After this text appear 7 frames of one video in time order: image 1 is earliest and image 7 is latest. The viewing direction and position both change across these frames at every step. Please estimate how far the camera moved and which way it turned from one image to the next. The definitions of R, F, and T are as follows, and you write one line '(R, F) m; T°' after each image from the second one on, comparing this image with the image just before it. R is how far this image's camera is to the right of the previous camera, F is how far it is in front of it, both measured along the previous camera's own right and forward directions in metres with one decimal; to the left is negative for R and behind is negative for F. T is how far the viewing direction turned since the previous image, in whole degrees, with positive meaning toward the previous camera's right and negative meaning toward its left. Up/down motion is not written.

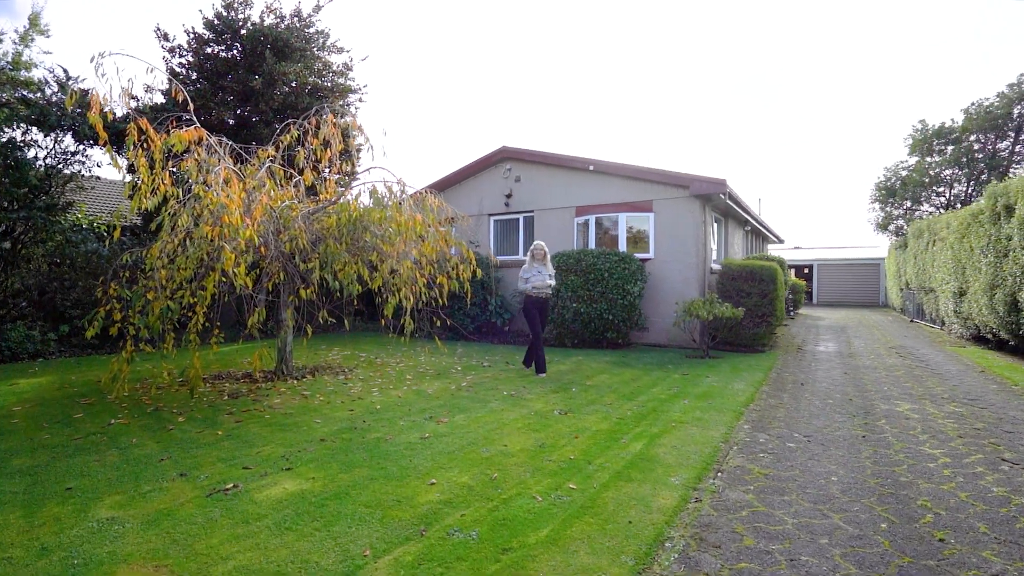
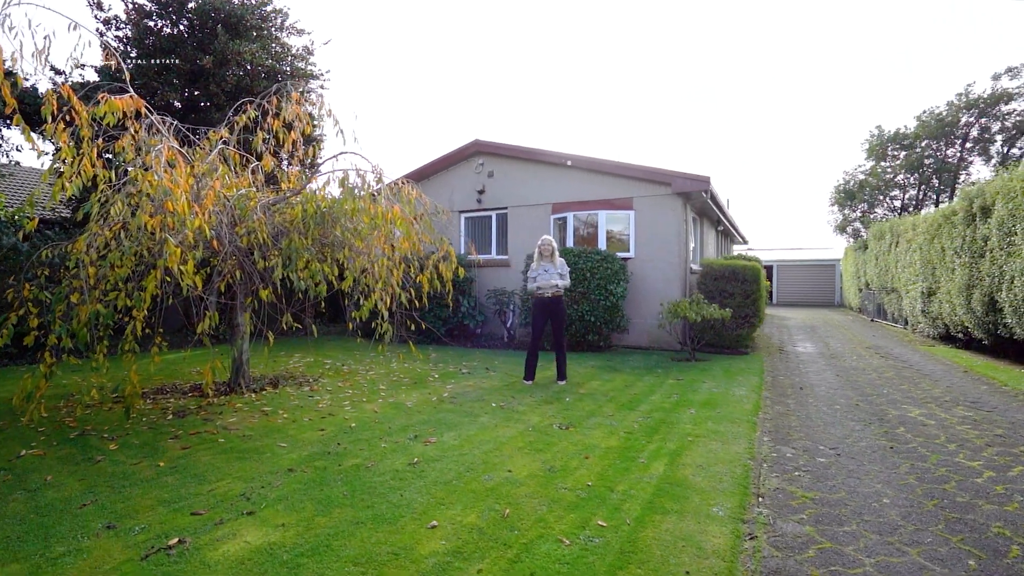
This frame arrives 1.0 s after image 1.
(-0.3, +0.6) m; +4°
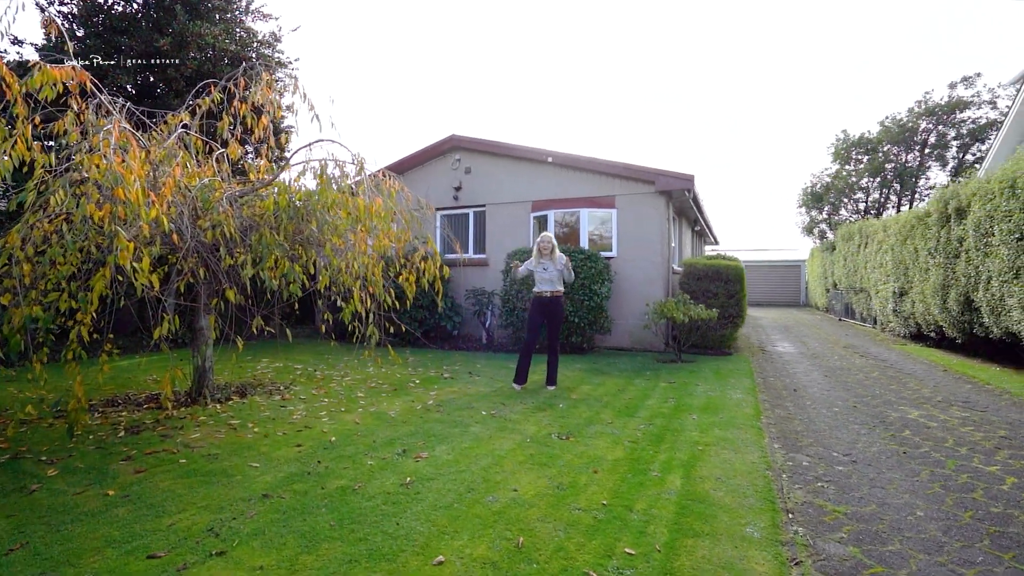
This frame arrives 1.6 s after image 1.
(-0.2, +0.4) m; +4°
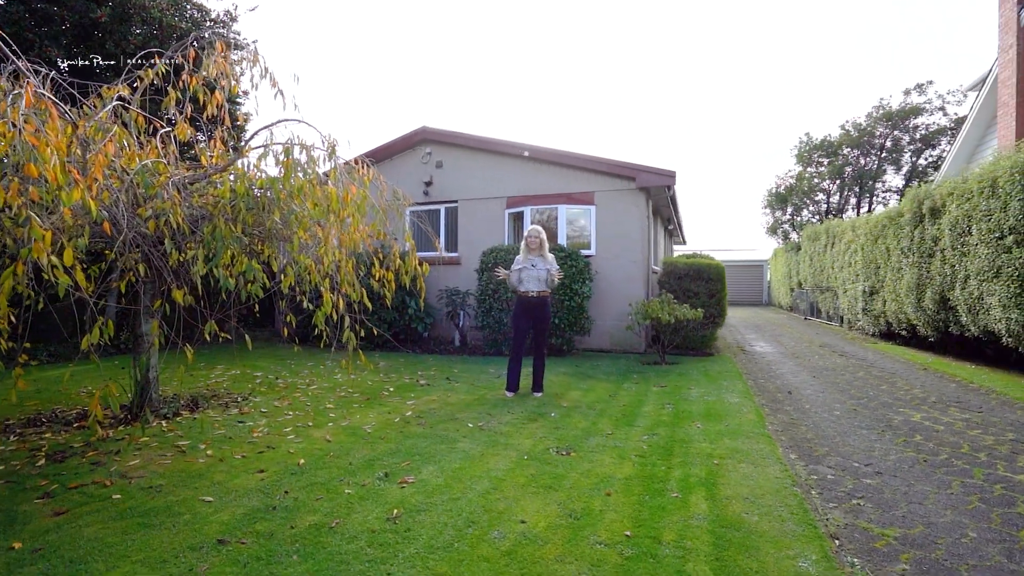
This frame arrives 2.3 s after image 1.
(-0.2, +0.5) m; +4°
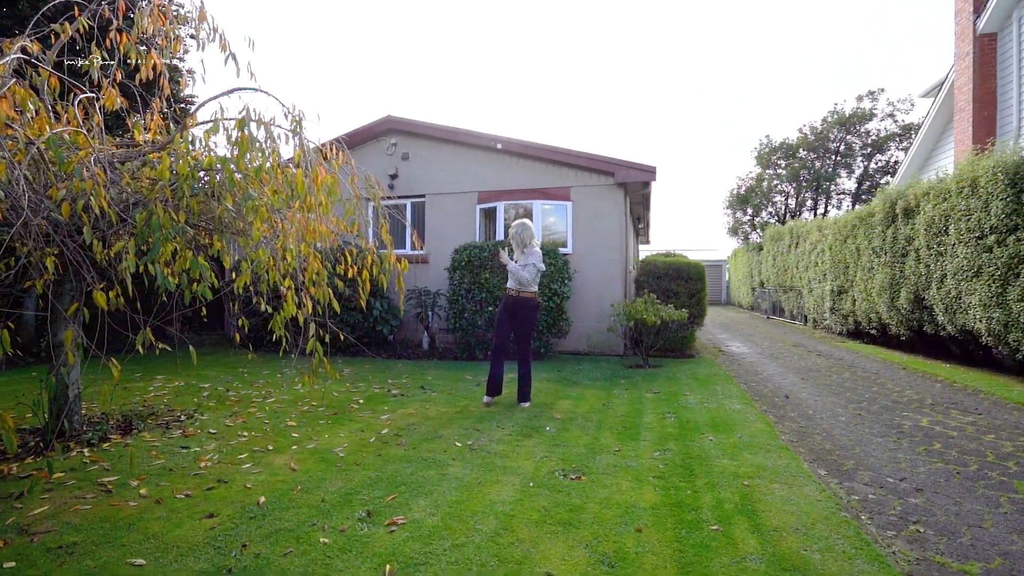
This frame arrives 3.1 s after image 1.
(-0.3, +0.5) m; +5°
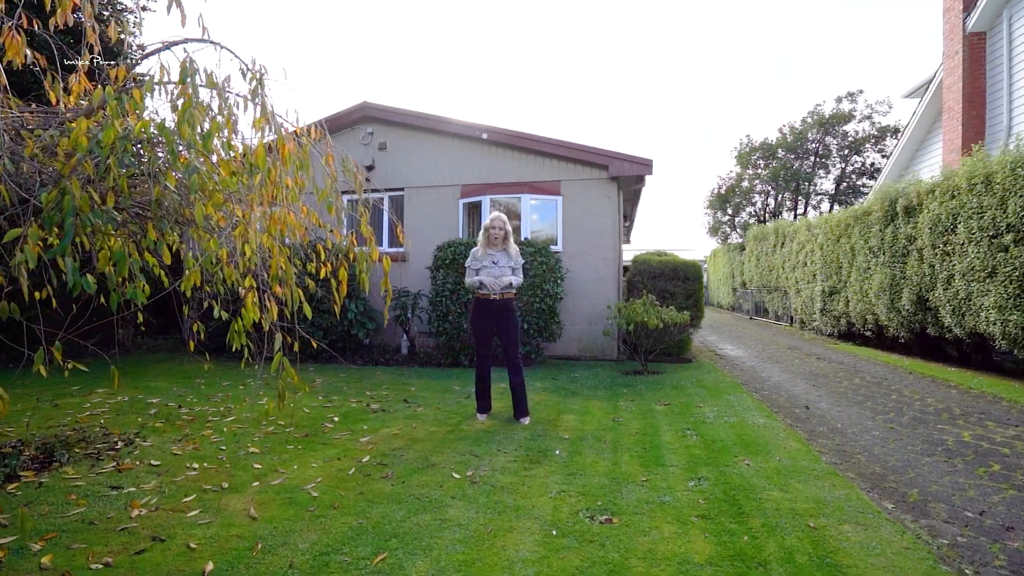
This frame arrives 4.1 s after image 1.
(-0.2, +0.6) m; +3°
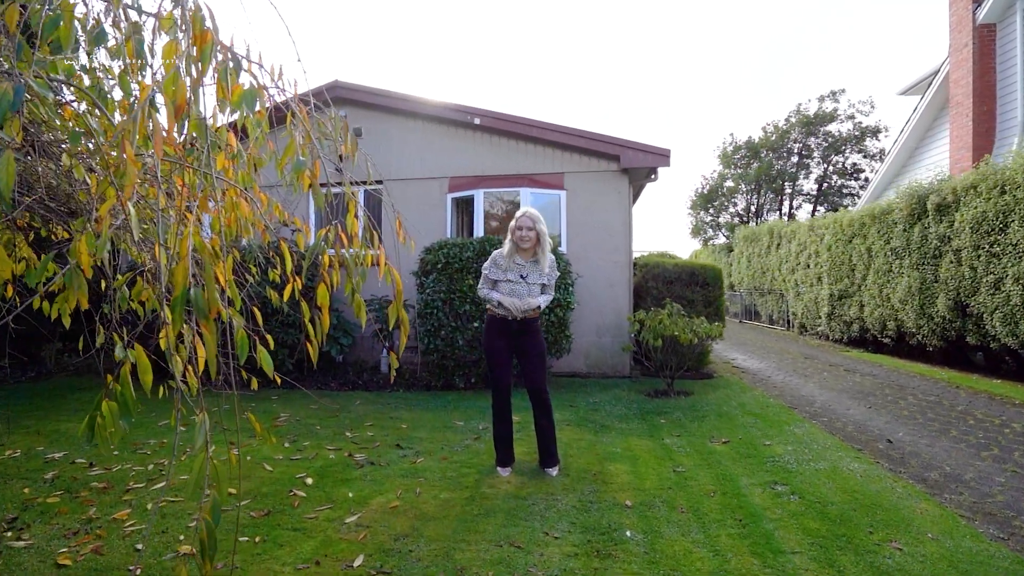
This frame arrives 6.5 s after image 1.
(-0.5, +1.1) m; +4°
